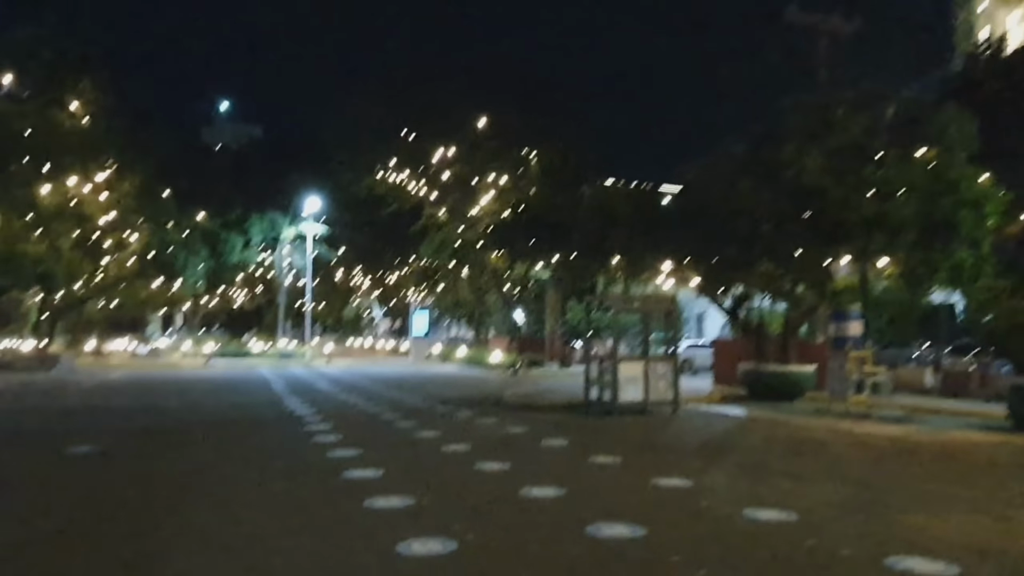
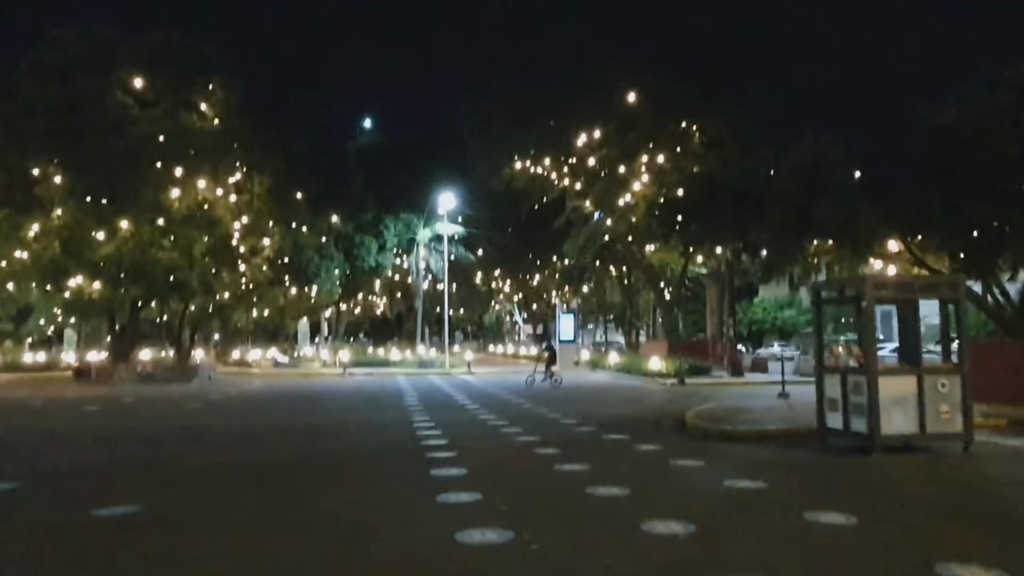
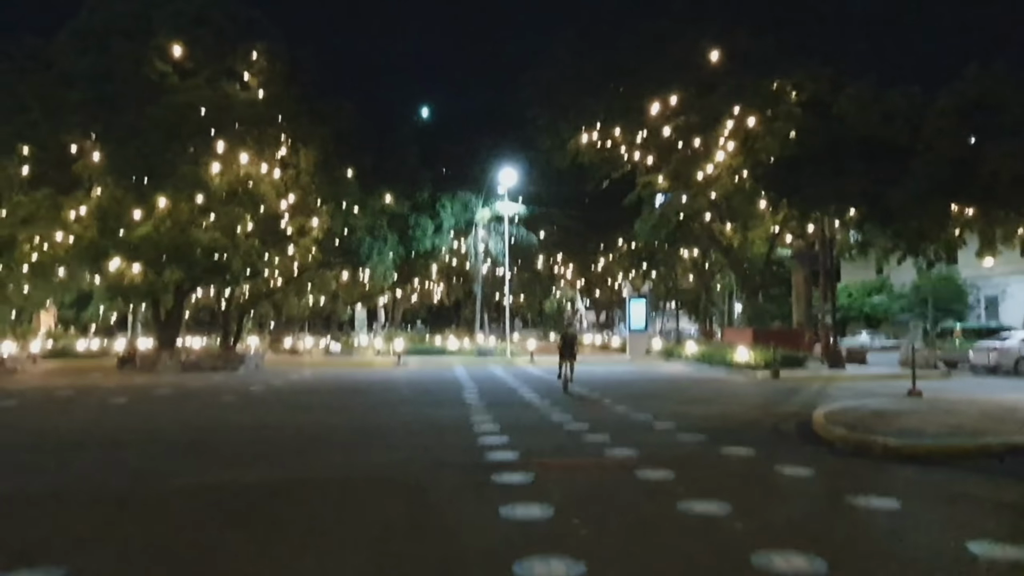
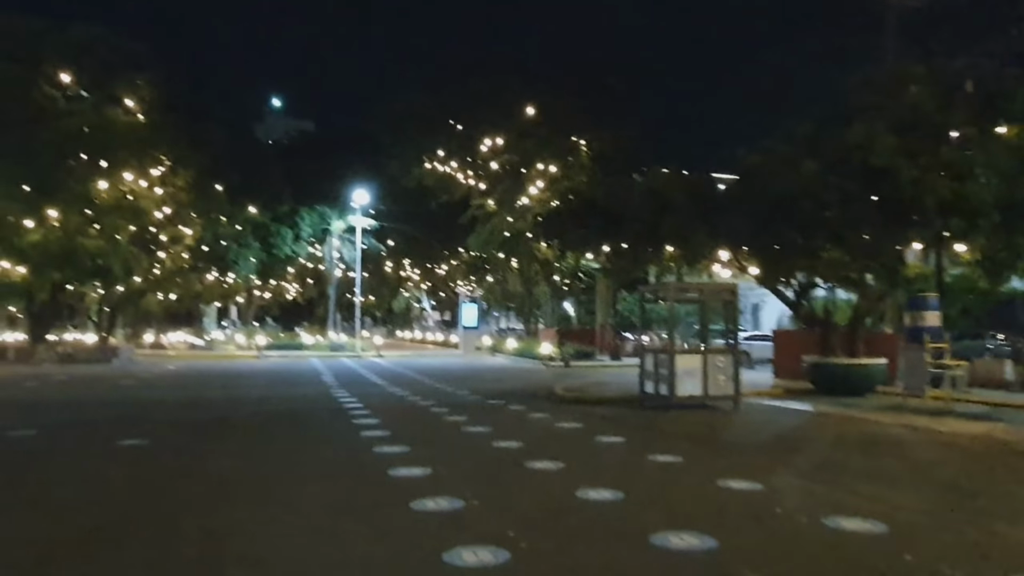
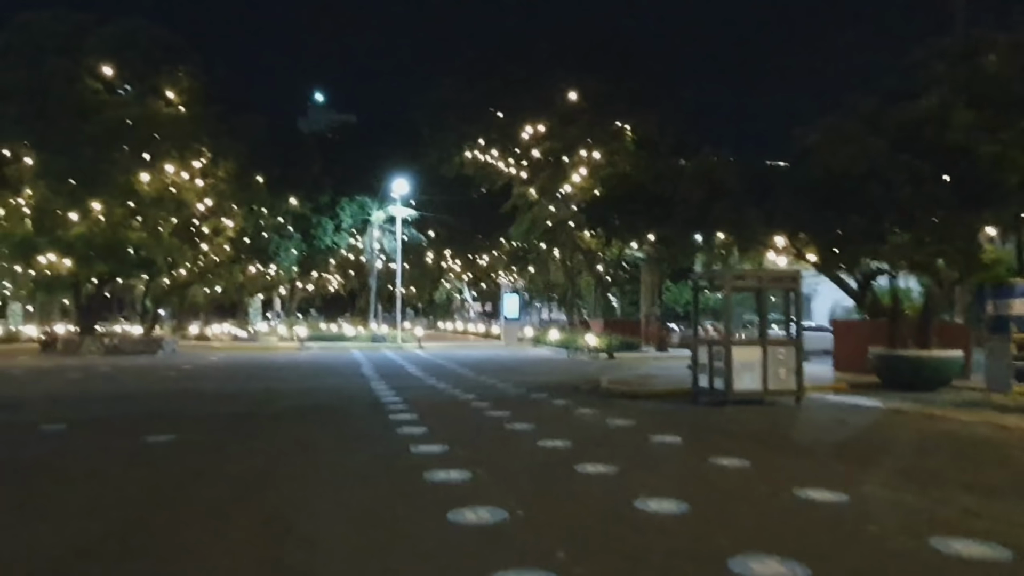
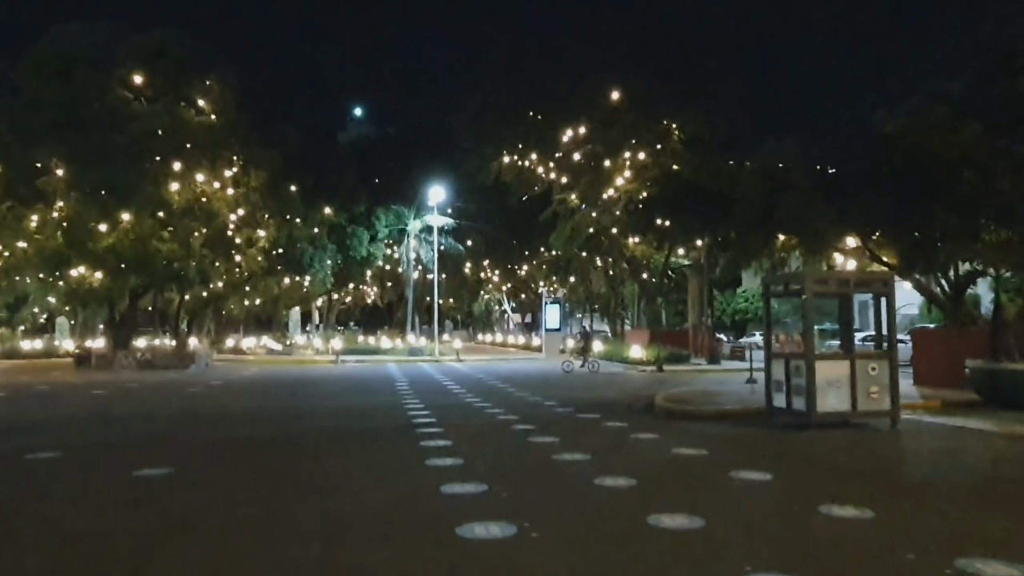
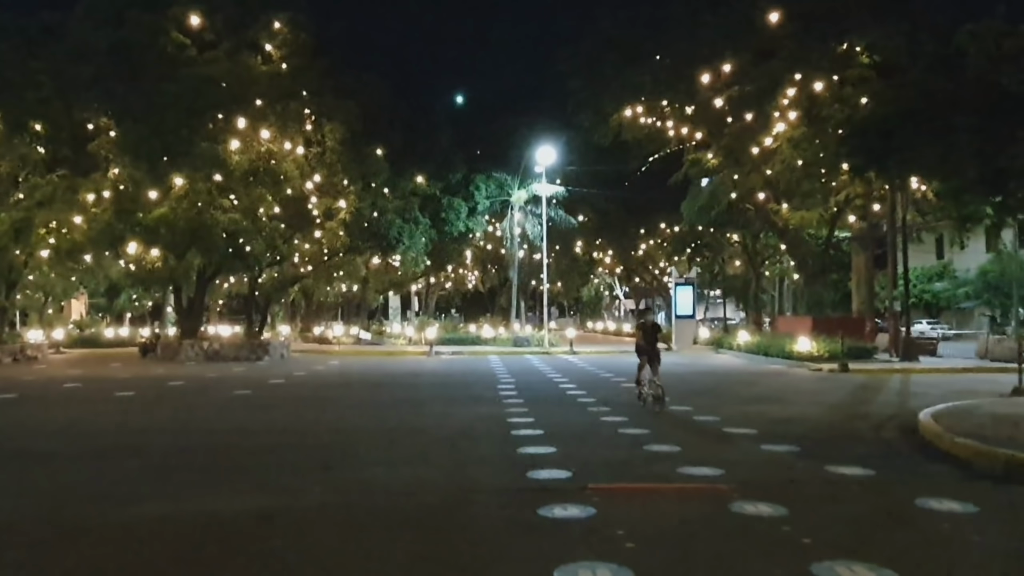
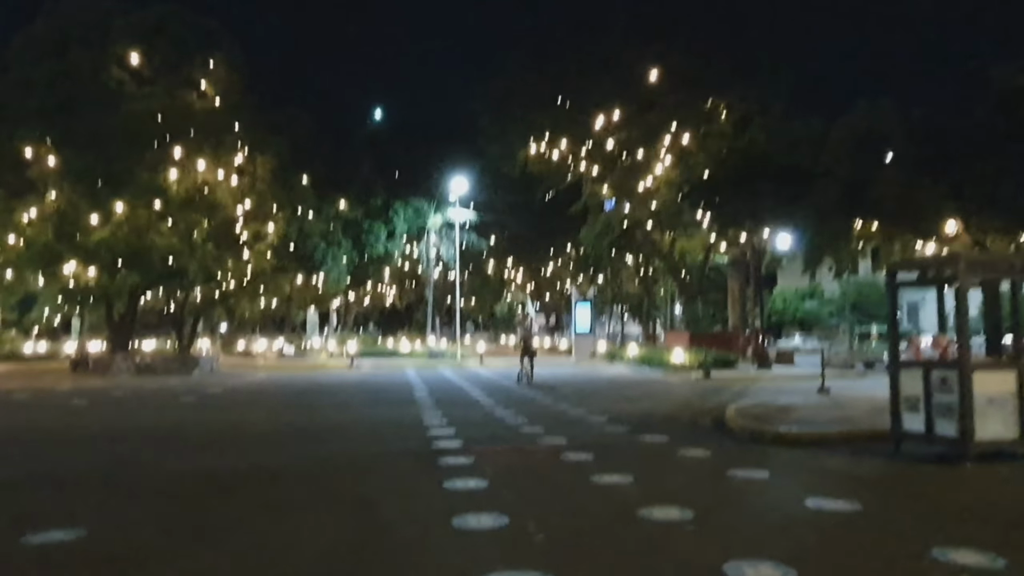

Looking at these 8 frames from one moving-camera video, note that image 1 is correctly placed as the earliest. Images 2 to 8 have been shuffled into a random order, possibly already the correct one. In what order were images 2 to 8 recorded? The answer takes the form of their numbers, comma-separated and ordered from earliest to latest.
4, 5, 6, 2, 8, 3, 7
